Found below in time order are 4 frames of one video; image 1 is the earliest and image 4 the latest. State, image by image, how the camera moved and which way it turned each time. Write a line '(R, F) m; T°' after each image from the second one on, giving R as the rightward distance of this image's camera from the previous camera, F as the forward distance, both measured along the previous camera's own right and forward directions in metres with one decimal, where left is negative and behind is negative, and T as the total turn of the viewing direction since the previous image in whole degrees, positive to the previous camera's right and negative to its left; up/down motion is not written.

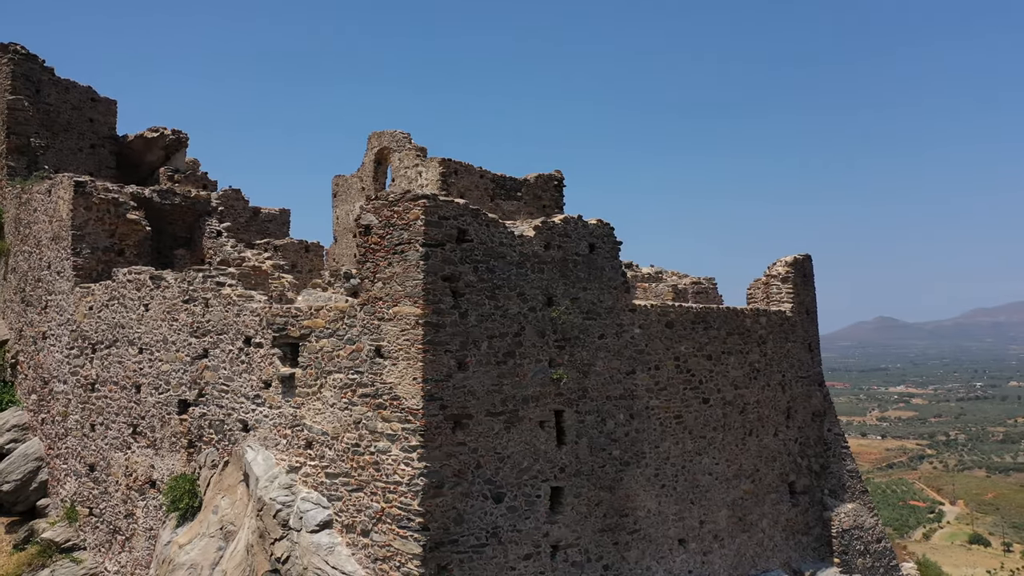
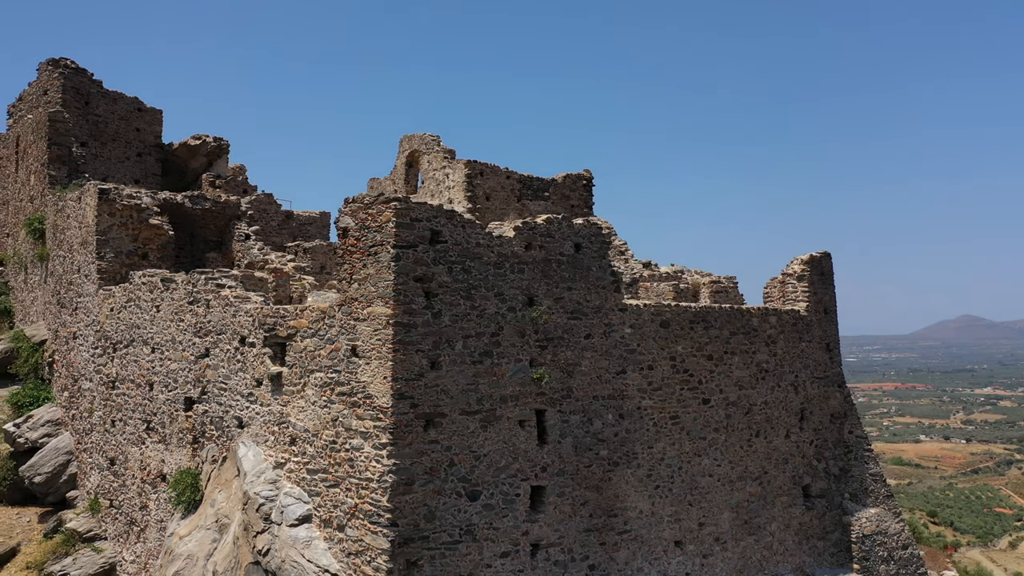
(+0.9, 0.0) m; -4°
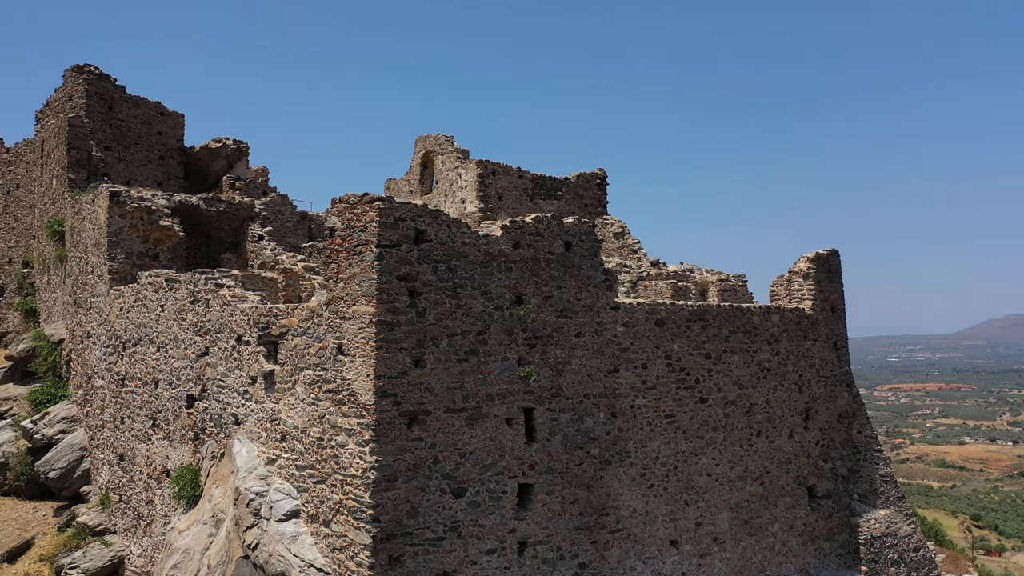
(+0.5, 0.0) m; -2°
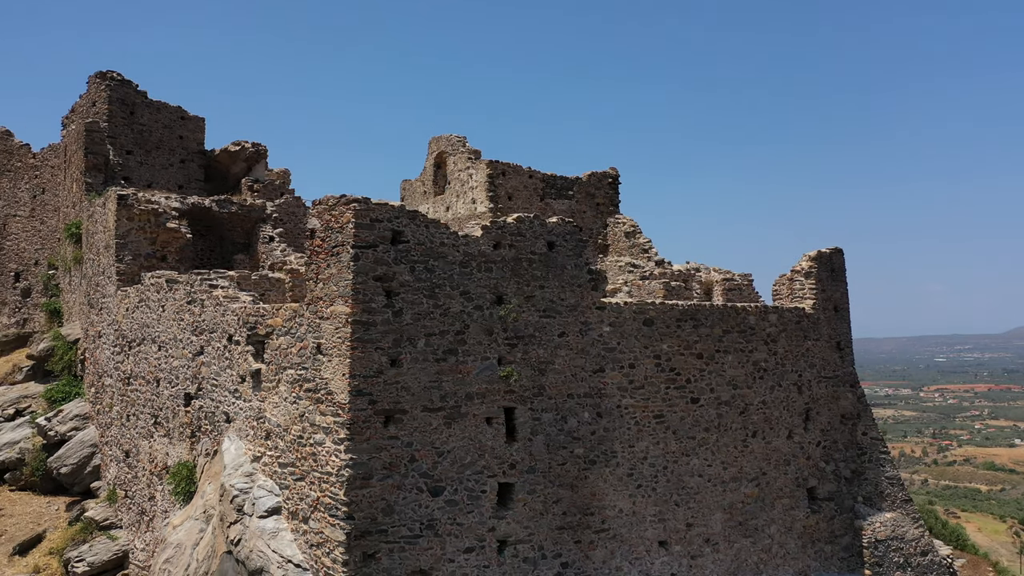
(+0.6, 0.0) m; -2°
